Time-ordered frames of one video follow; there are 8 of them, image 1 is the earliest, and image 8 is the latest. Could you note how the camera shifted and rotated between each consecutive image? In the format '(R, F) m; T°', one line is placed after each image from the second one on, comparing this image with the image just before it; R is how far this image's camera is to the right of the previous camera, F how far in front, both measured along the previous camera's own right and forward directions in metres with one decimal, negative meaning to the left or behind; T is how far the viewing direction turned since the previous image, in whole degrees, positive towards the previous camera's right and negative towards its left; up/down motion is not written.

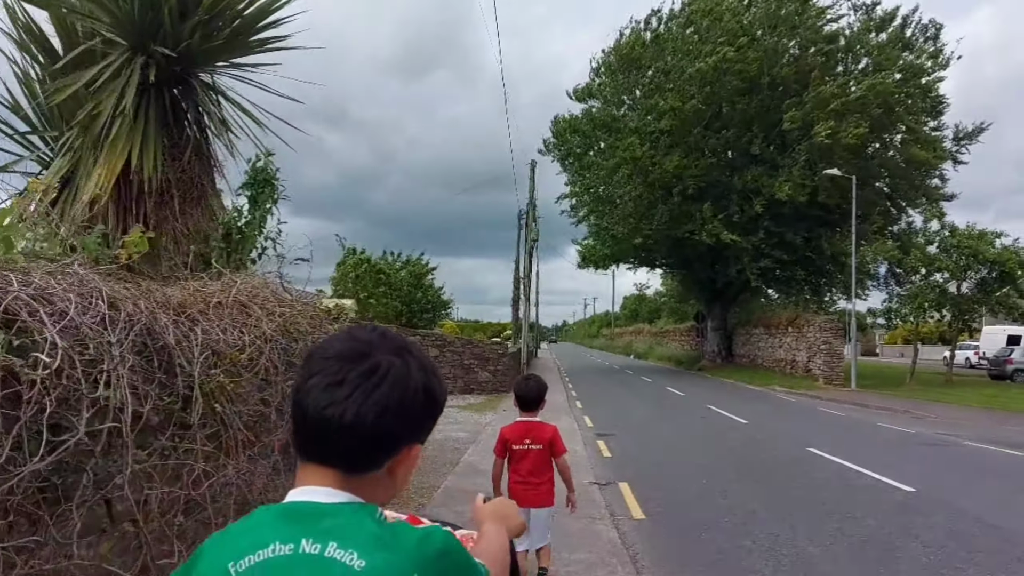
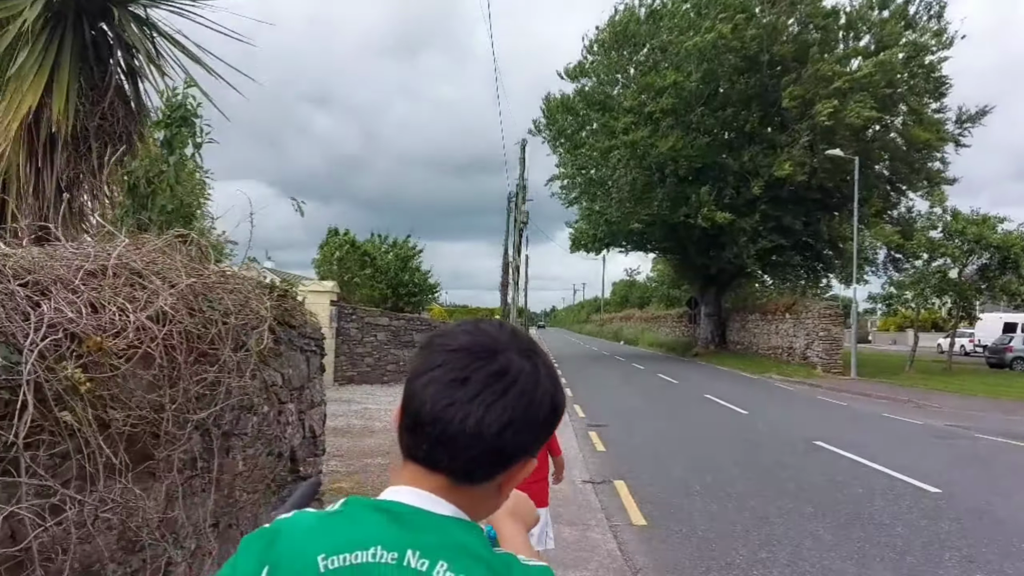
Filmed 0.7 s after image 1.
(0.0, +0.9) m; +1°
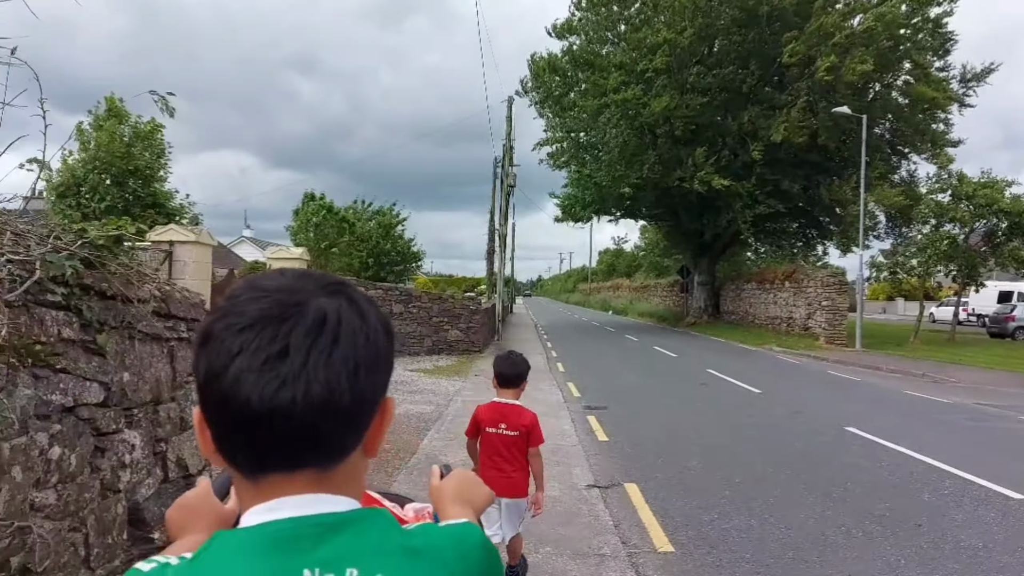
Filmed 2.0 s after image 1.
(0.0, +1.5) m; +1°
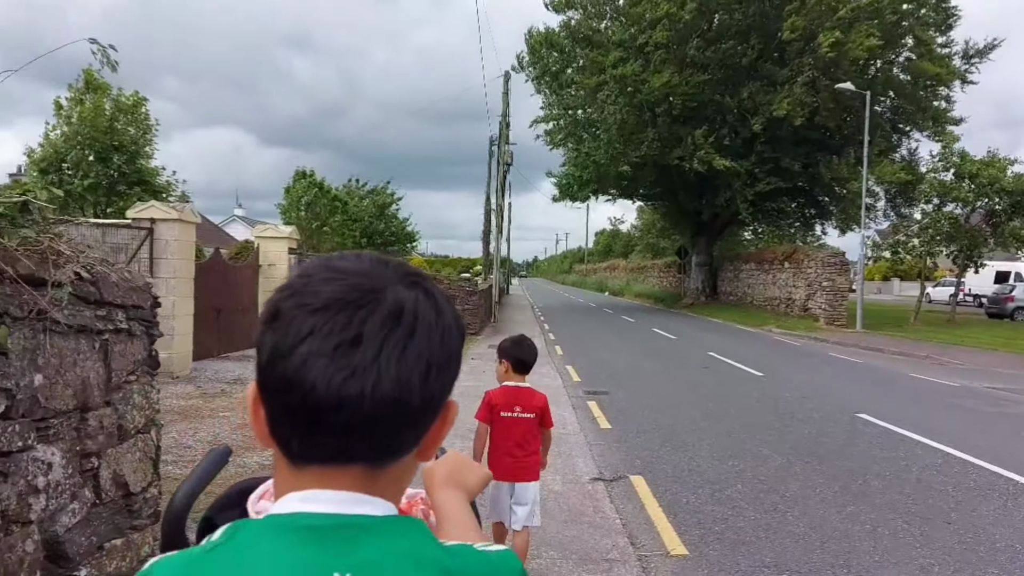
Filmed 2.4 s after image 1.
(0.0, +0.4) m; 0°
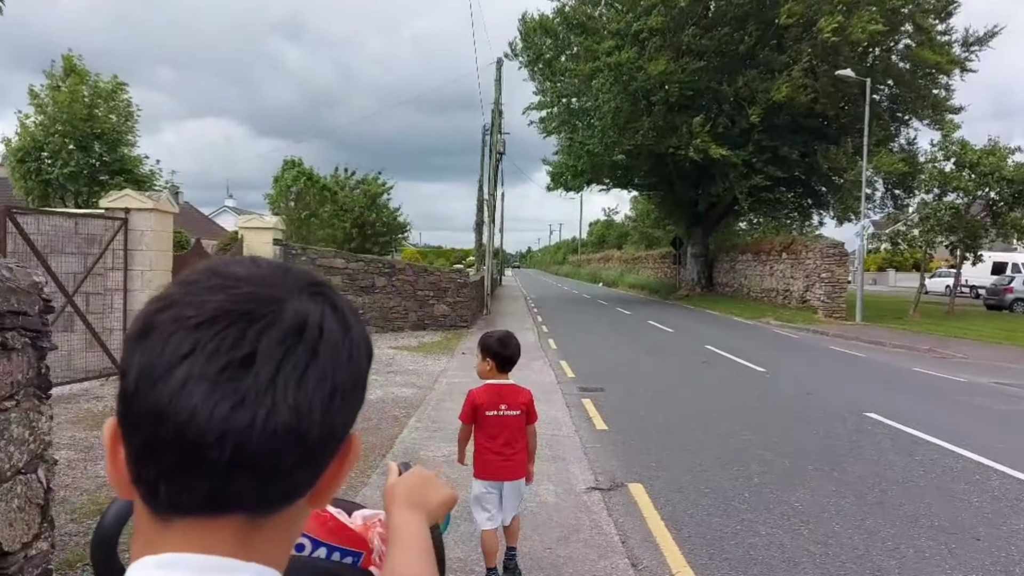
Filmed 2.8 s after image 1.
(0.0, +0.5) m; 0°
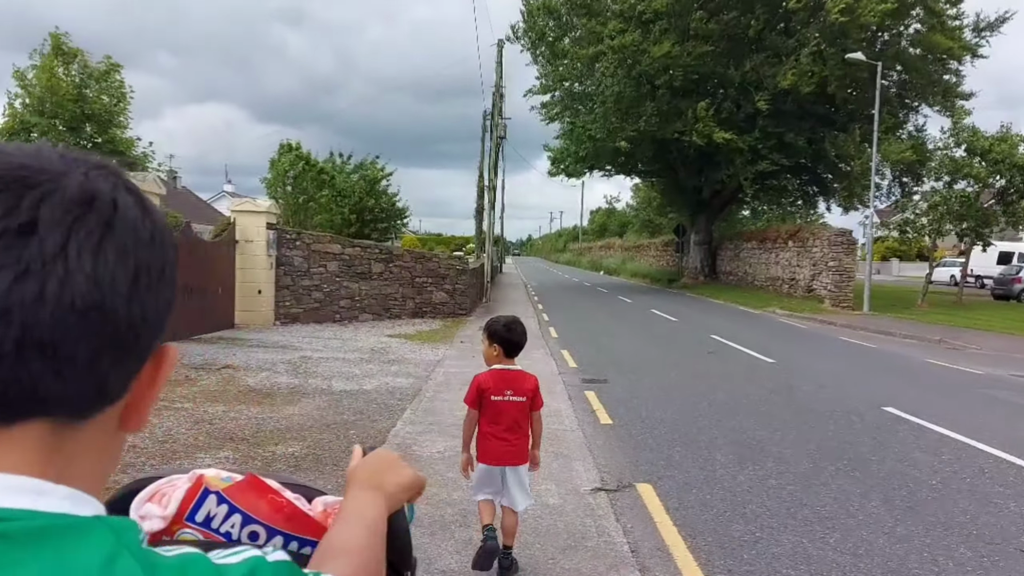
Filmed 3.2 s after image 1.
(0.0, +0.5) m; 0°
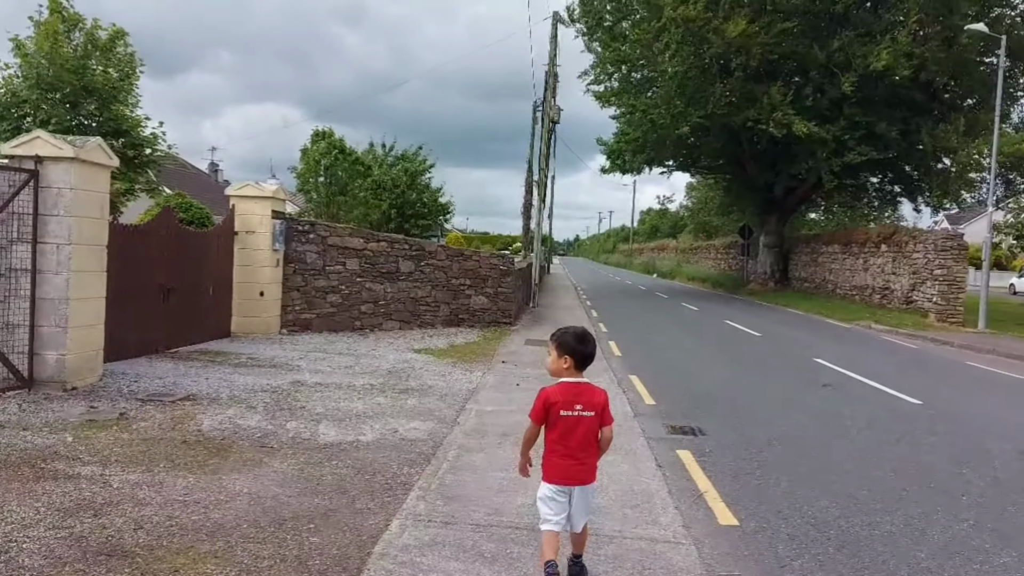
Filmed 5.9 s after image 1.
(-0.2, +2.8) m; -3°
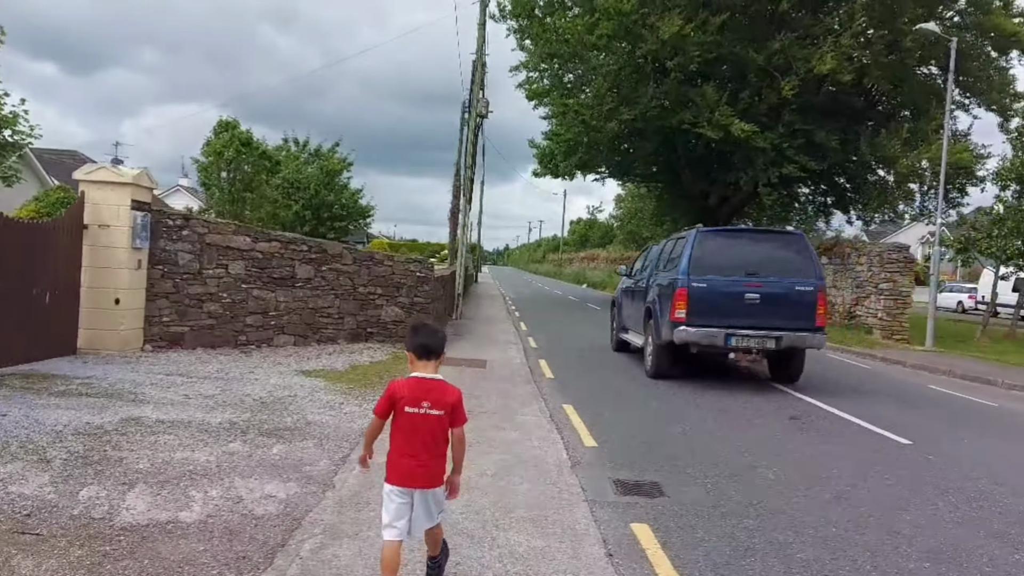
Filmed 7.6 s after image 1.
(+0.2, +1.9) m; +5°
